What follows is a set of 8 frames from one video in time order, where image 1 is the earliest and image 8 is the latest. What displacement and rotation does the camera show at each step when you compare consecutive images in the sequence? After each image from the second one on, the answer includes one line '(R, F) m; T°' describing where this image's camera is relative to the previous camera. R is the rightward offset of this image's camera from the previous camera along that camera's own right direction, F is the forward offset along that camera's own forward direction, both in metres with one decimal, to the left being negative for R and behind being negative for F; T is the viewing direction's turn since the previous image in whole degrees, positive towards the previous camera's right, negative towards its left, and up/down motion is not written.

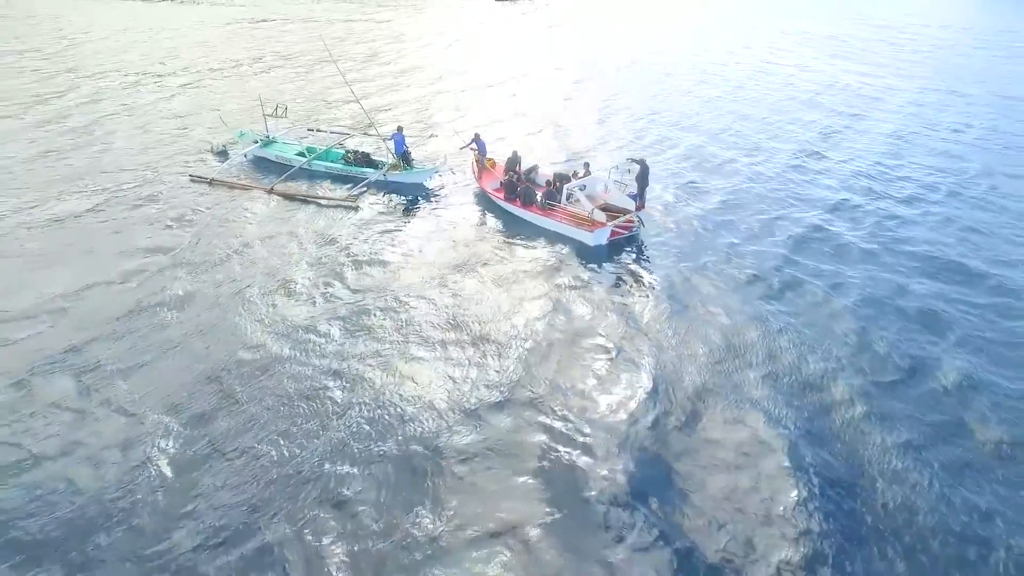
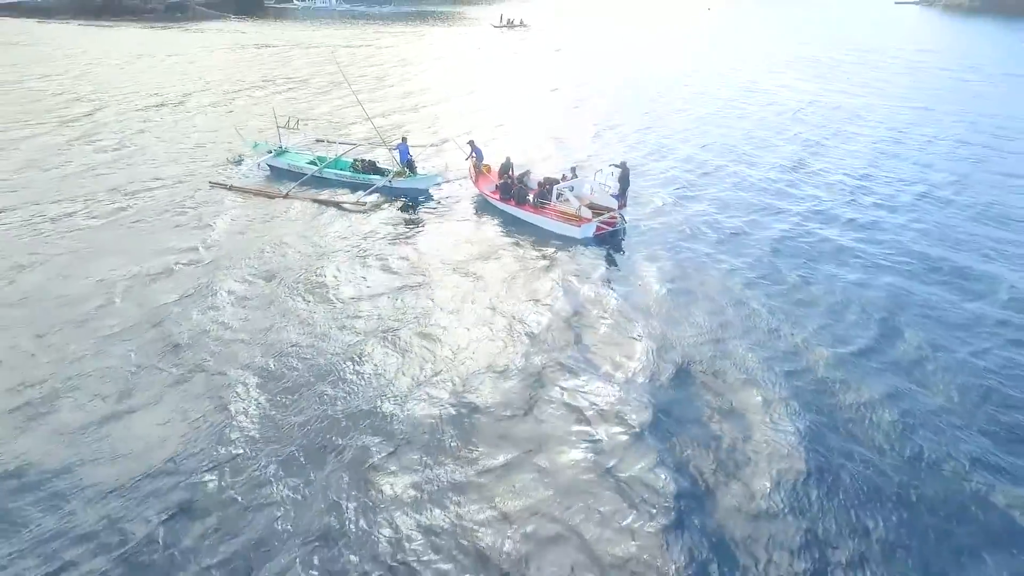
(+3.1, -0.5) m; -8°
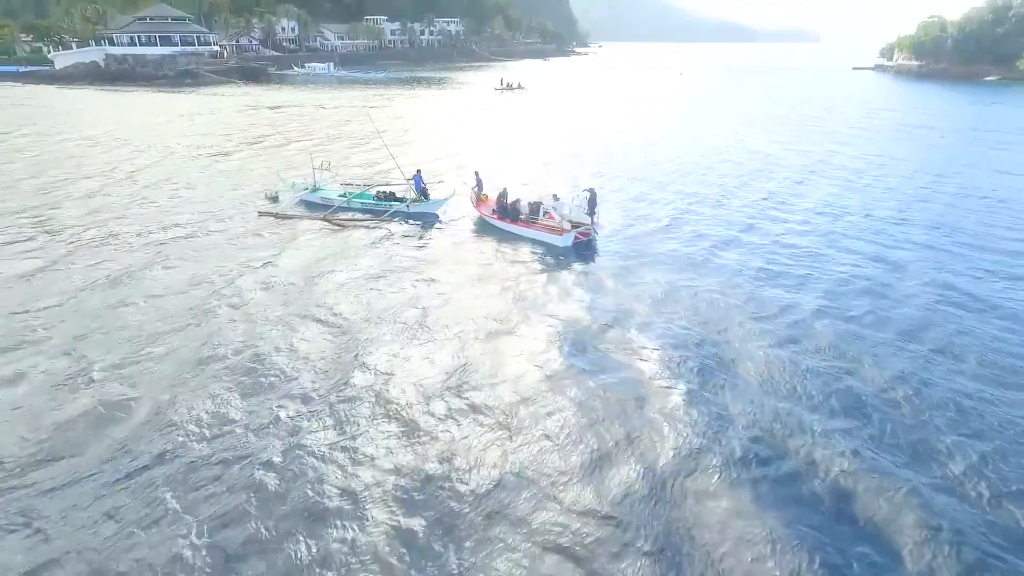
(-0.6, -3.2) m; +1°
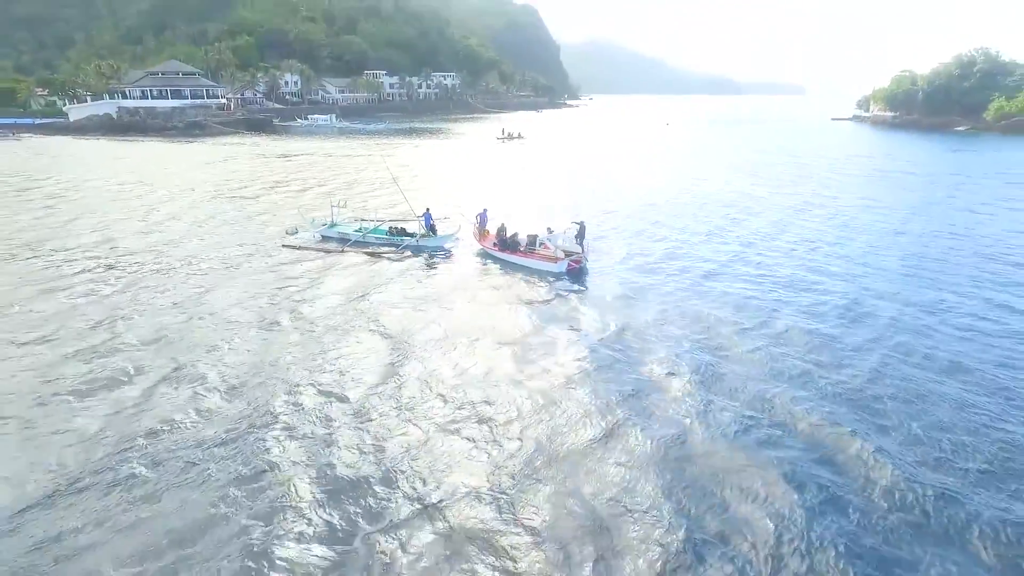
(-0.4, -1.9) m; +1°
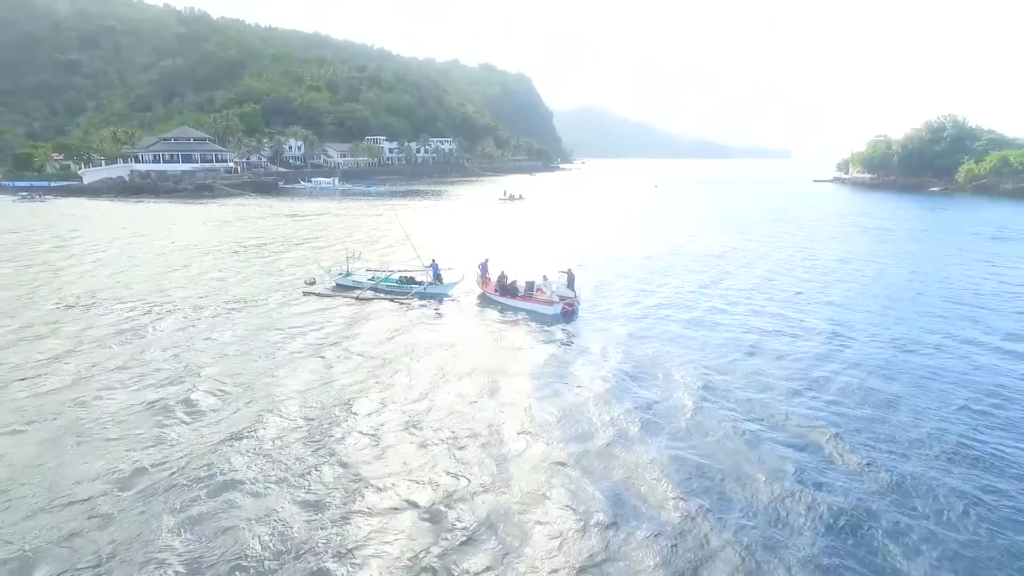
(-0.1, -2.1) m; 0°
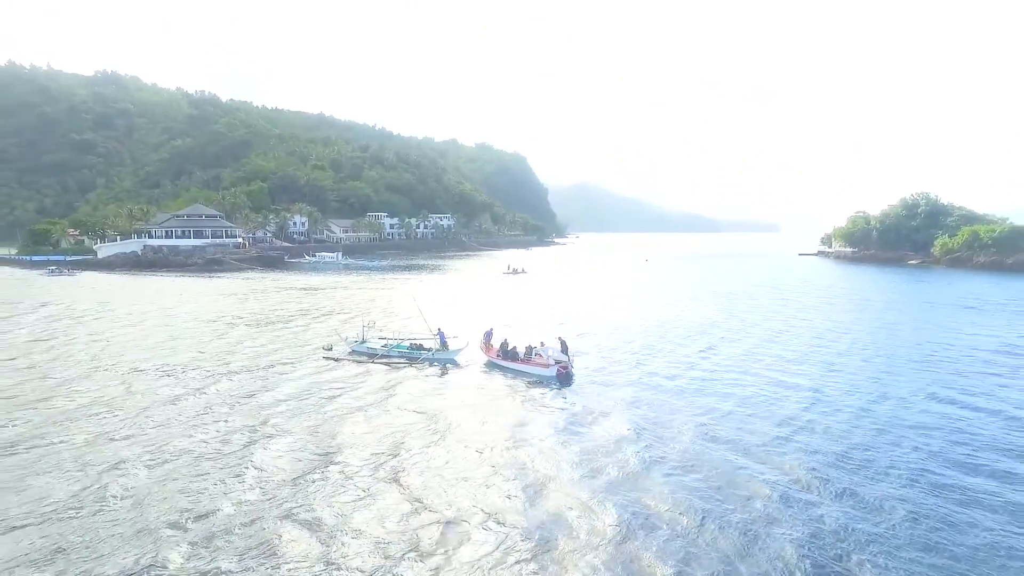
(-0.2, -2.8) m; 0°
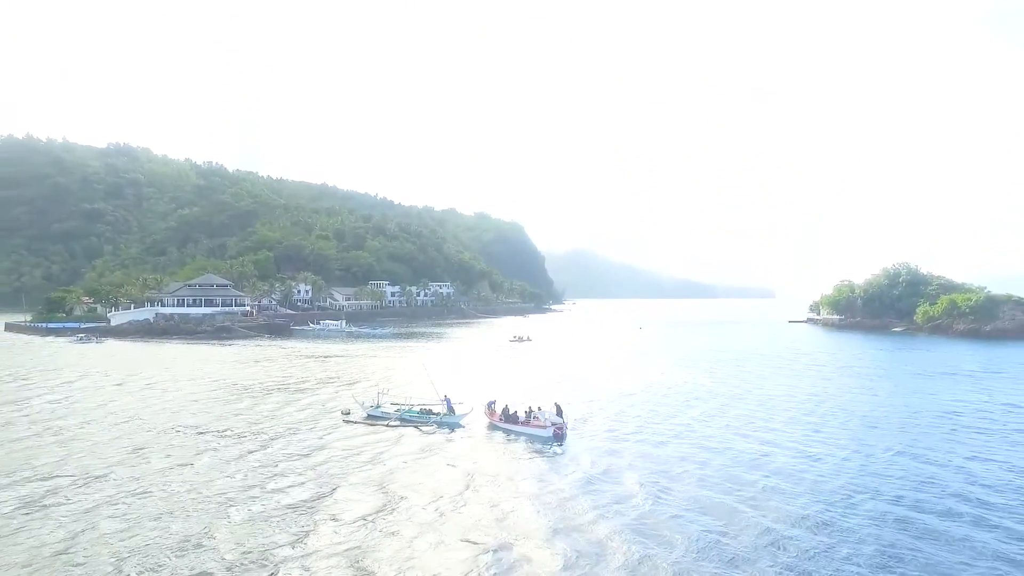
(-0.2, -3.6) m; 0°
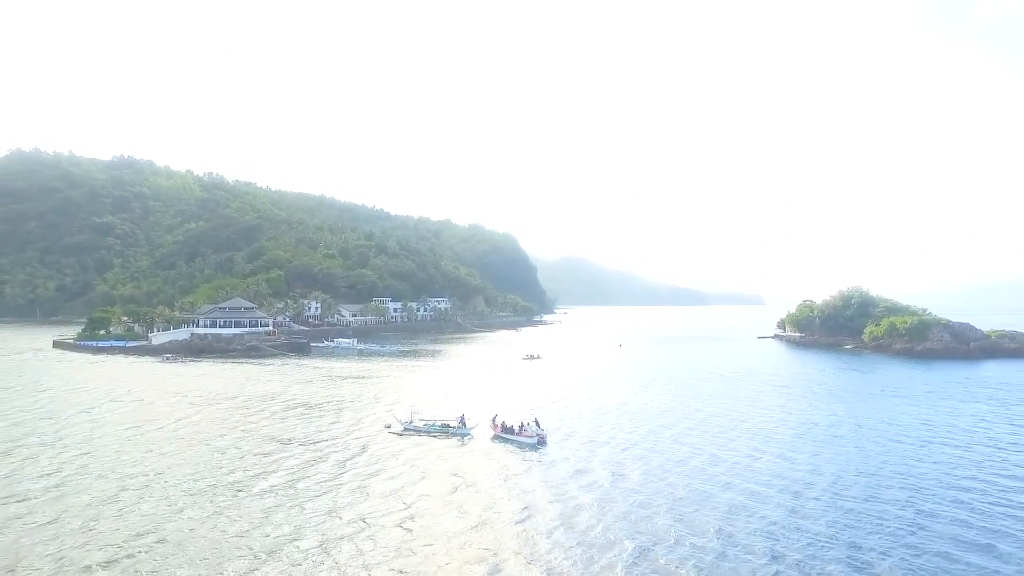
(-0.1, -12.9) m; +1°
